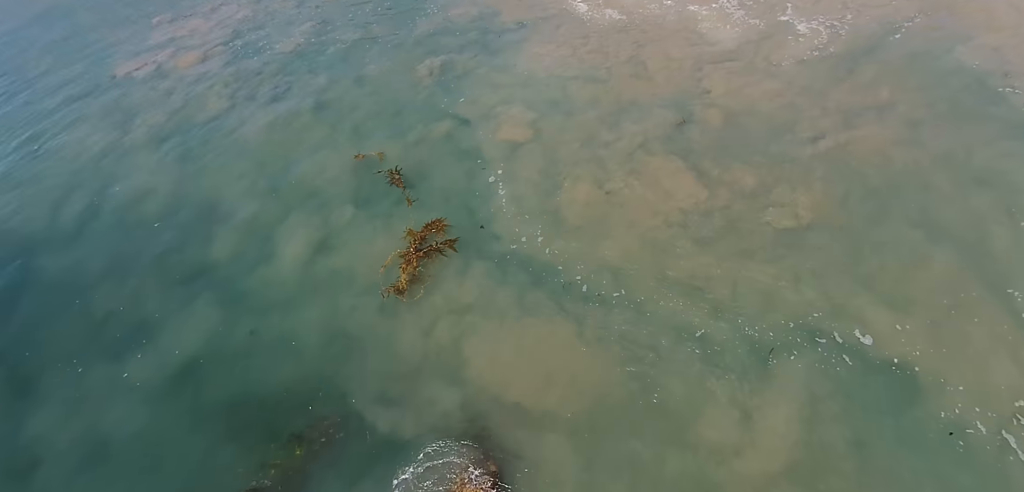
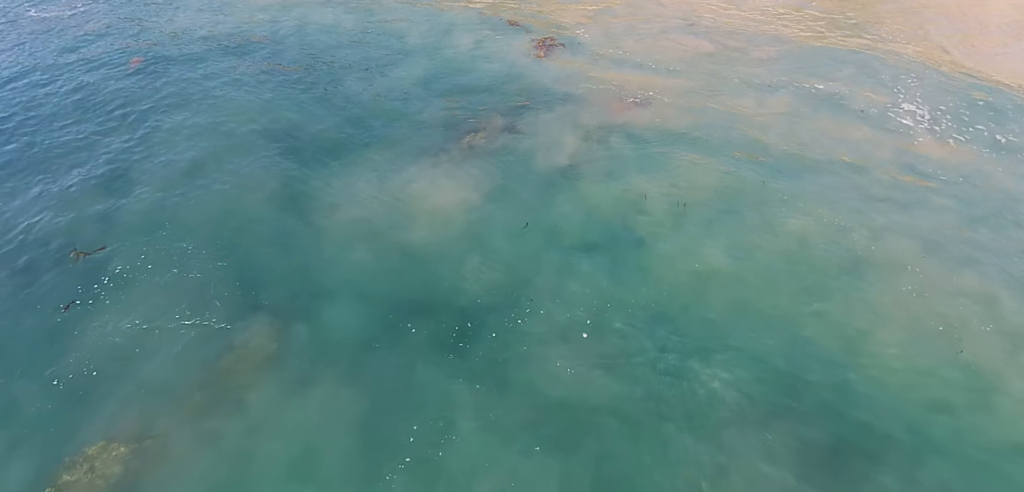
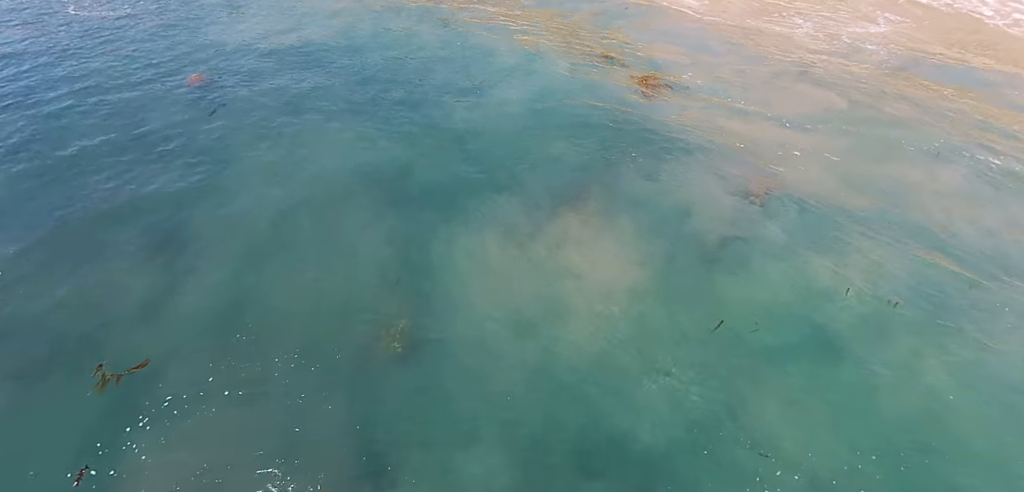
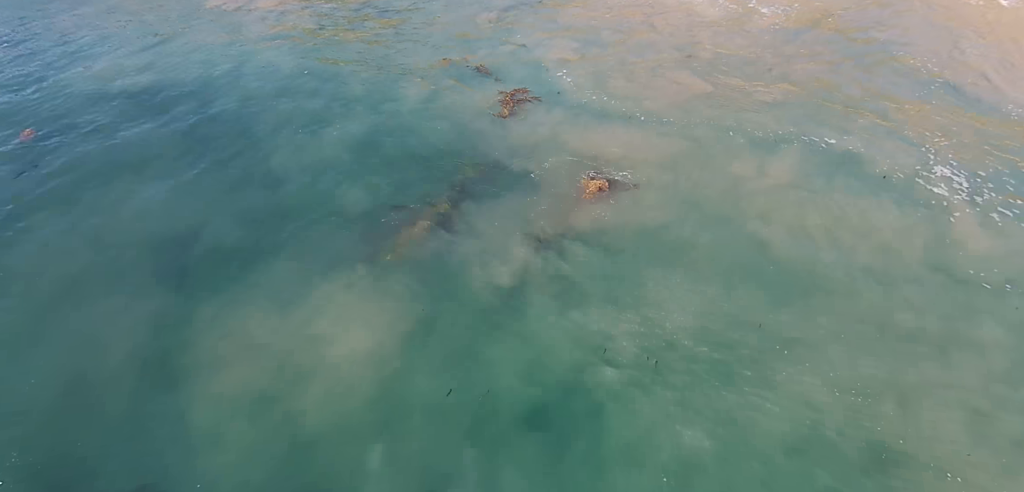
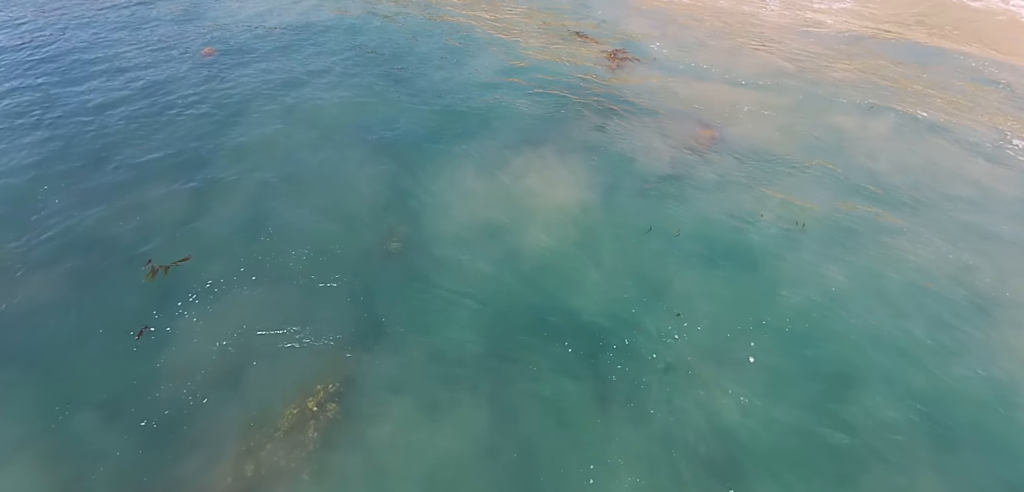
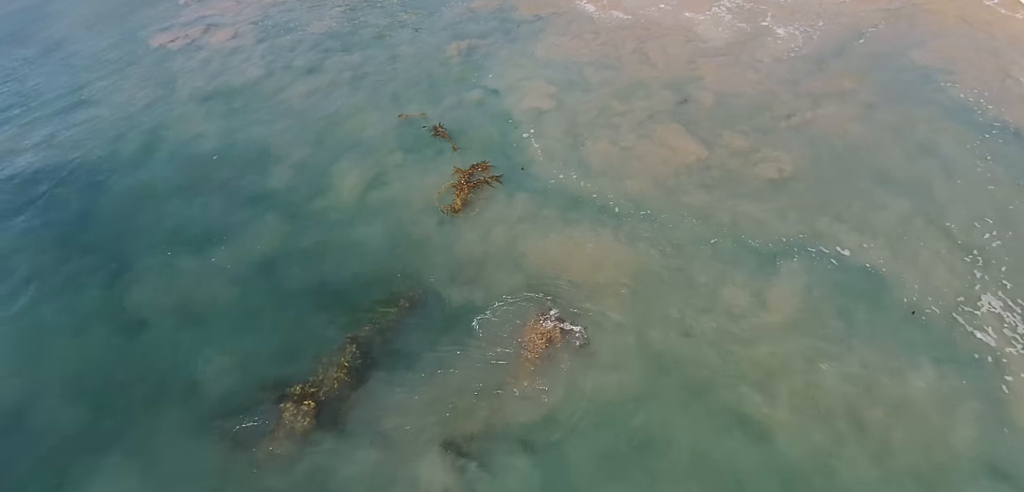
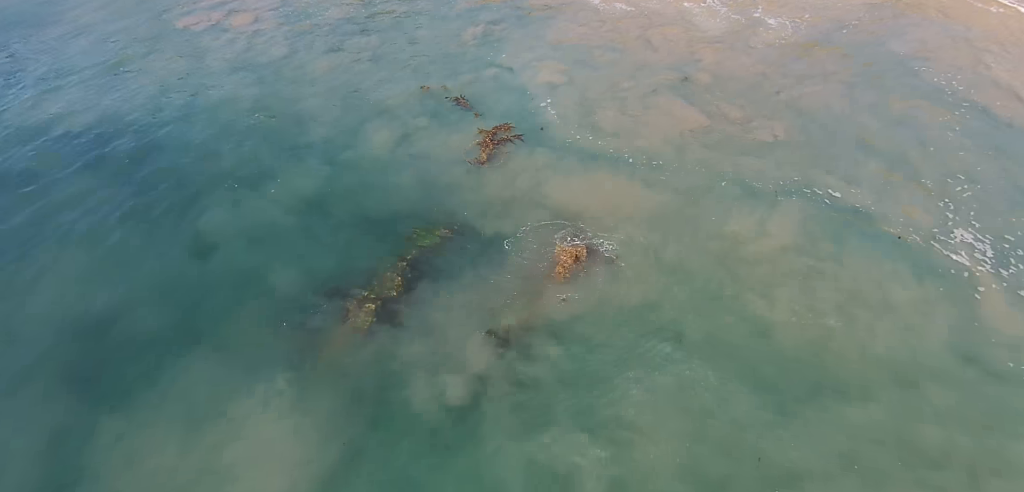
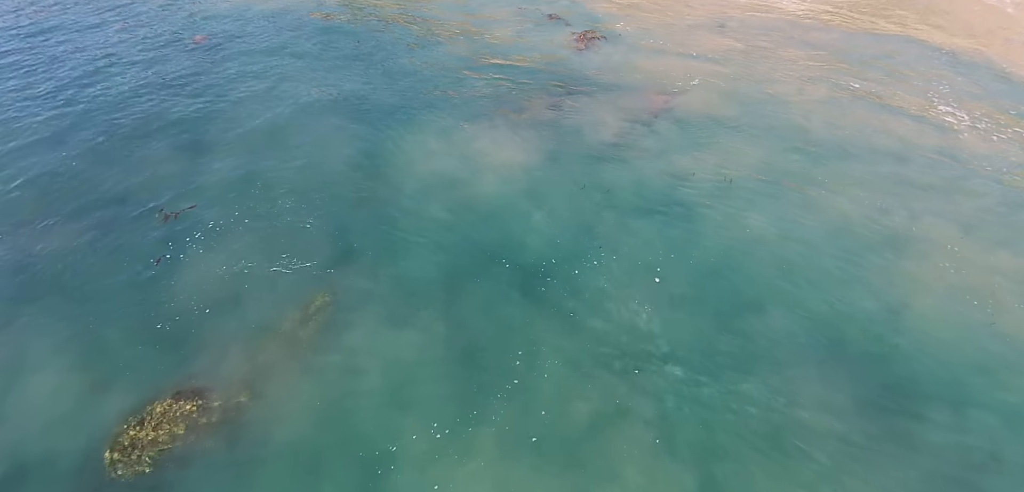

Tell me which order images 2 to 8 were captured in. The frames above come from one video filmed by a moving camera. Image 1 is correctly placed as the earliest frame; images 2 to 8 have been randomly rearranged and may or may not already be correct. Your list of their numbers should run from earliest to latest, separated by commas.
6, 7, 4, 2, 8, 5, 3
